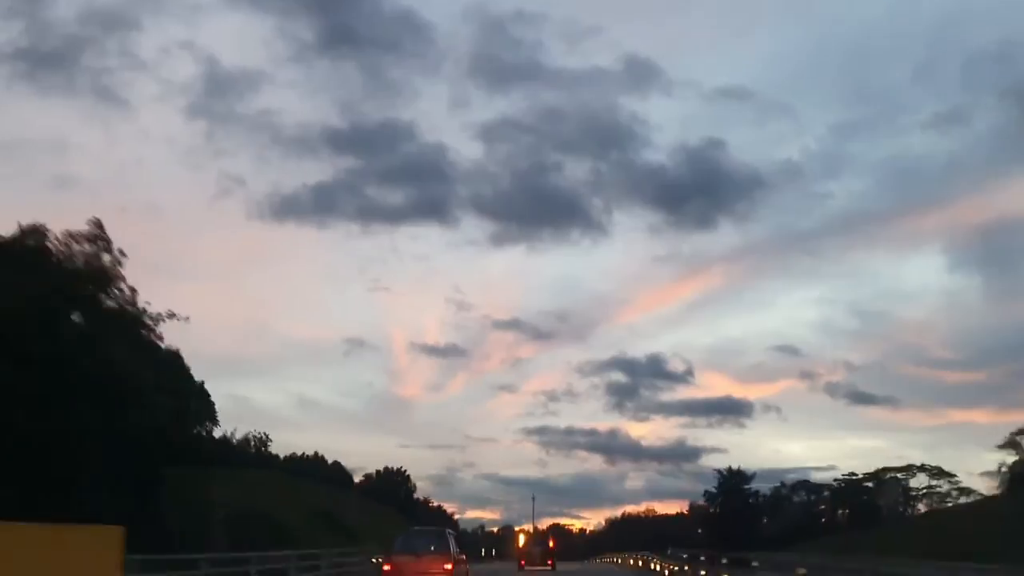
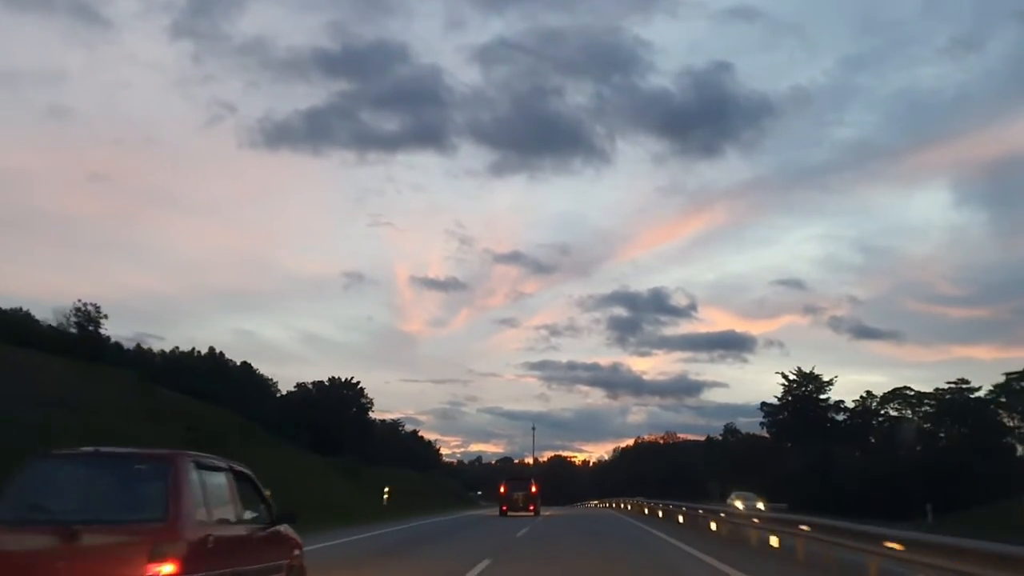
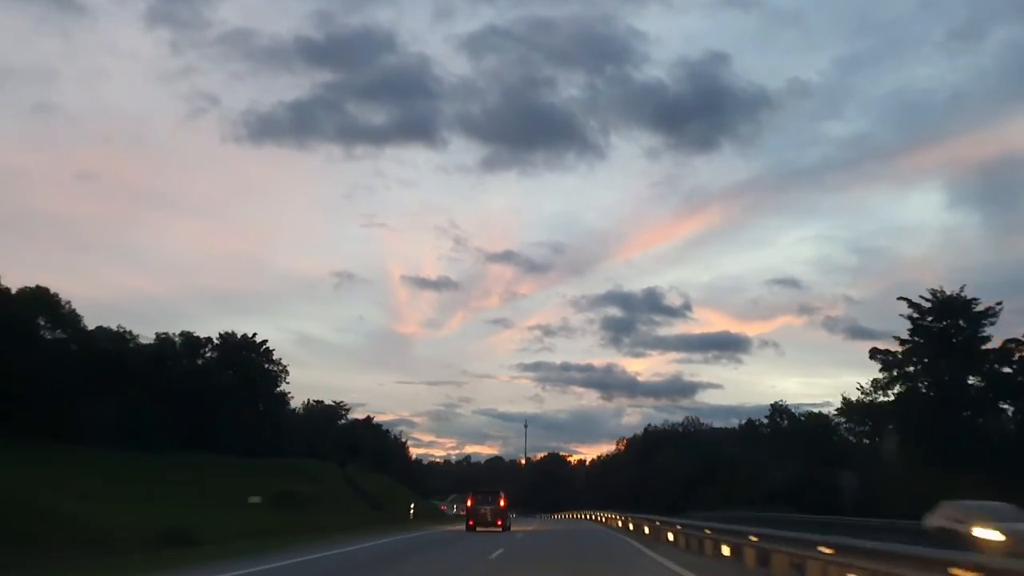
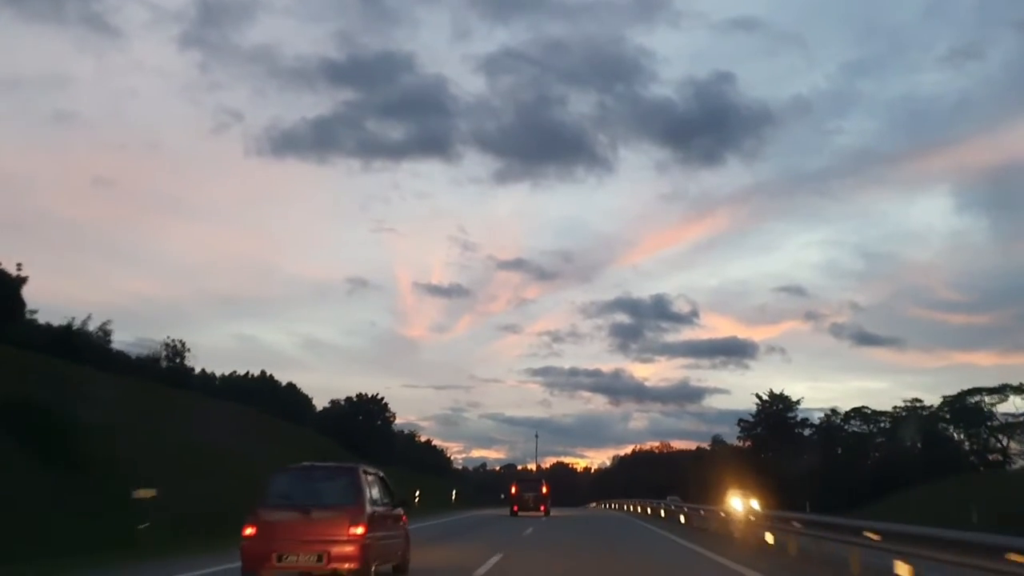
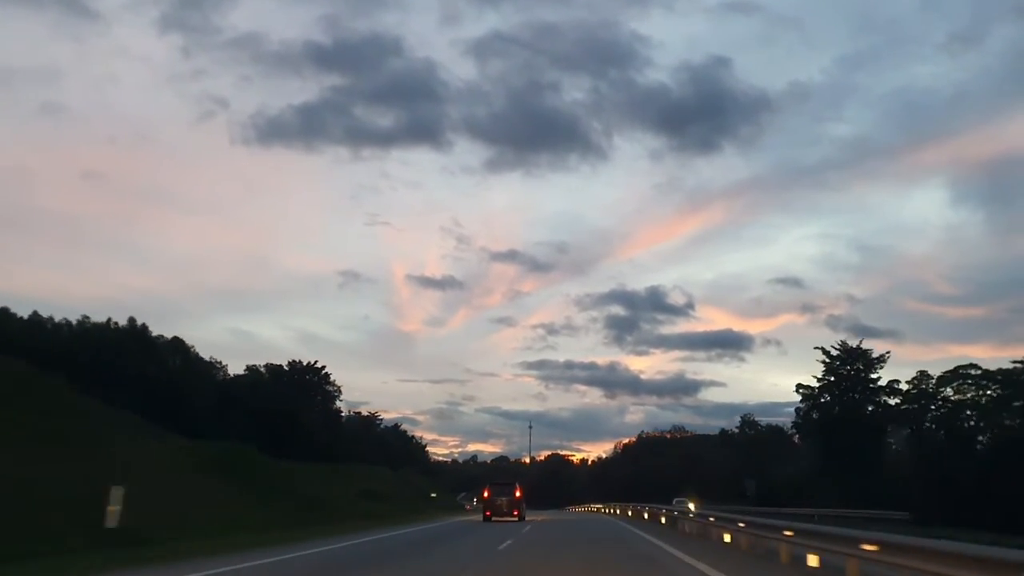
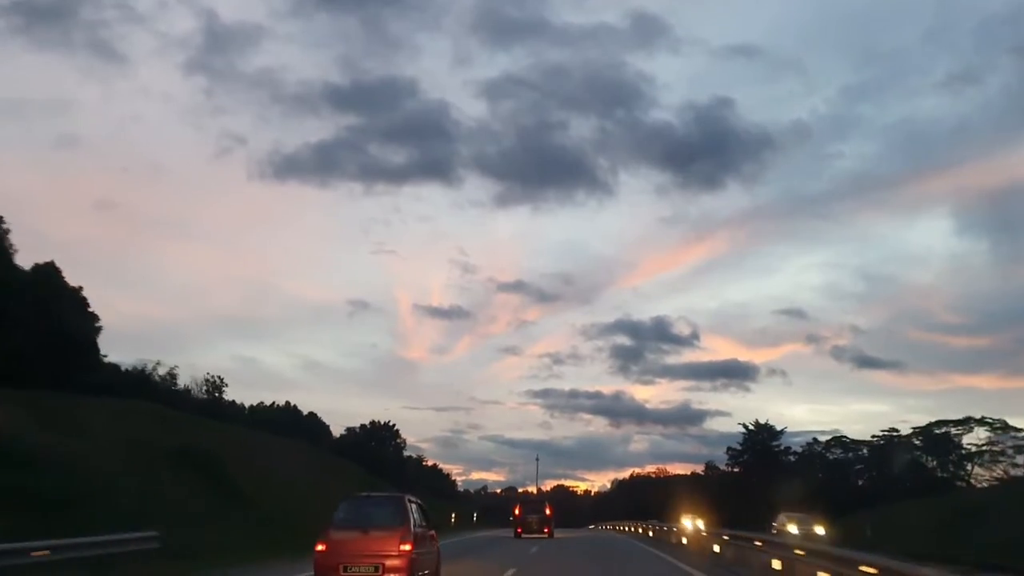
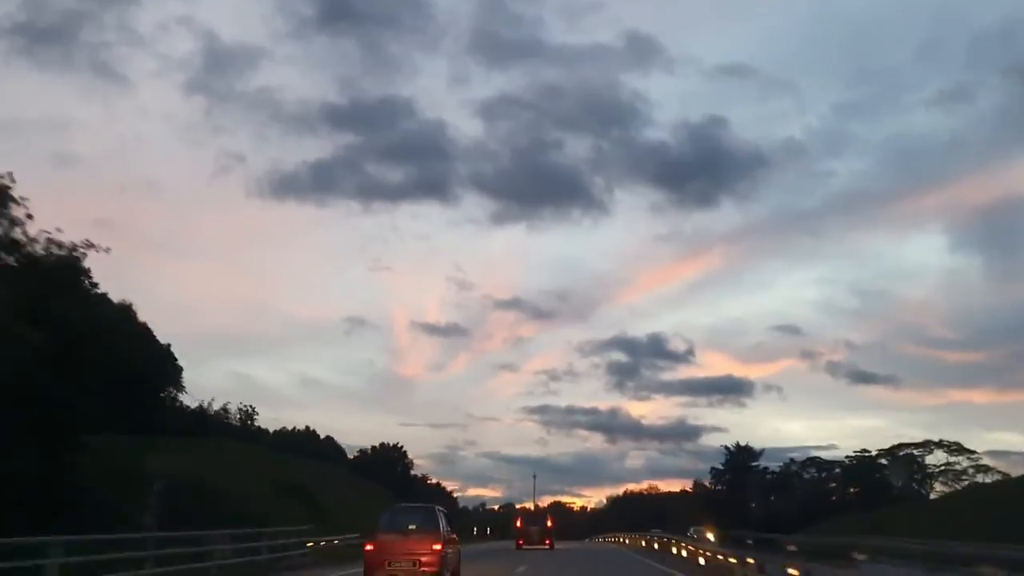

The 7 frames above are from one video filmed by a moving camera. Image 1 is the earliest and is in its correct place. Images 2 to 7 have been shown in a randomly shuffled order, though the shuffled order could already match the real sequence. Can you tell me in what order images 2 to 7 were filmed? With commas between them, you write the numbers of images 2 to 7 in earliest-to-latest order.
7, 6, 4, 2, 5, 3
